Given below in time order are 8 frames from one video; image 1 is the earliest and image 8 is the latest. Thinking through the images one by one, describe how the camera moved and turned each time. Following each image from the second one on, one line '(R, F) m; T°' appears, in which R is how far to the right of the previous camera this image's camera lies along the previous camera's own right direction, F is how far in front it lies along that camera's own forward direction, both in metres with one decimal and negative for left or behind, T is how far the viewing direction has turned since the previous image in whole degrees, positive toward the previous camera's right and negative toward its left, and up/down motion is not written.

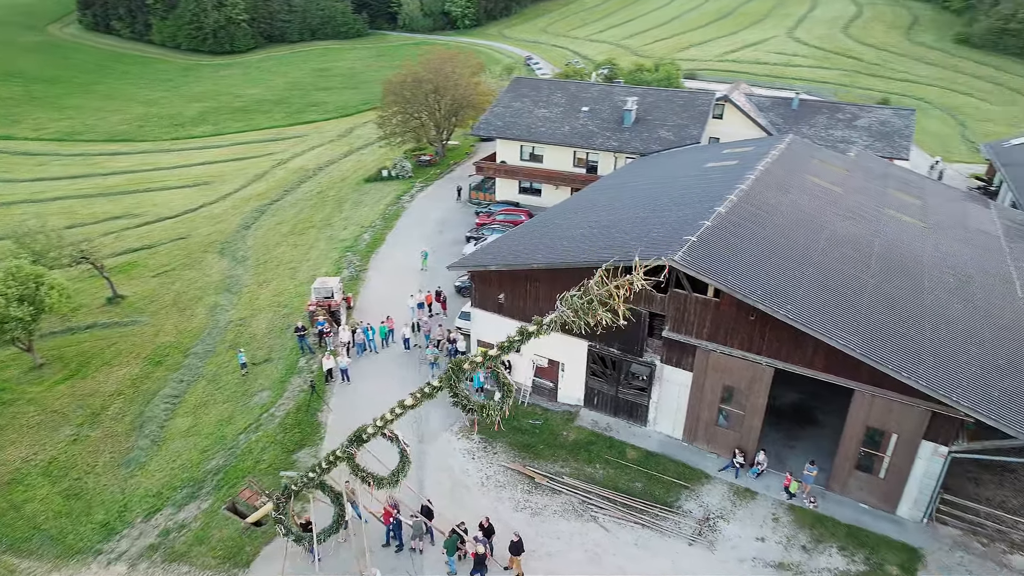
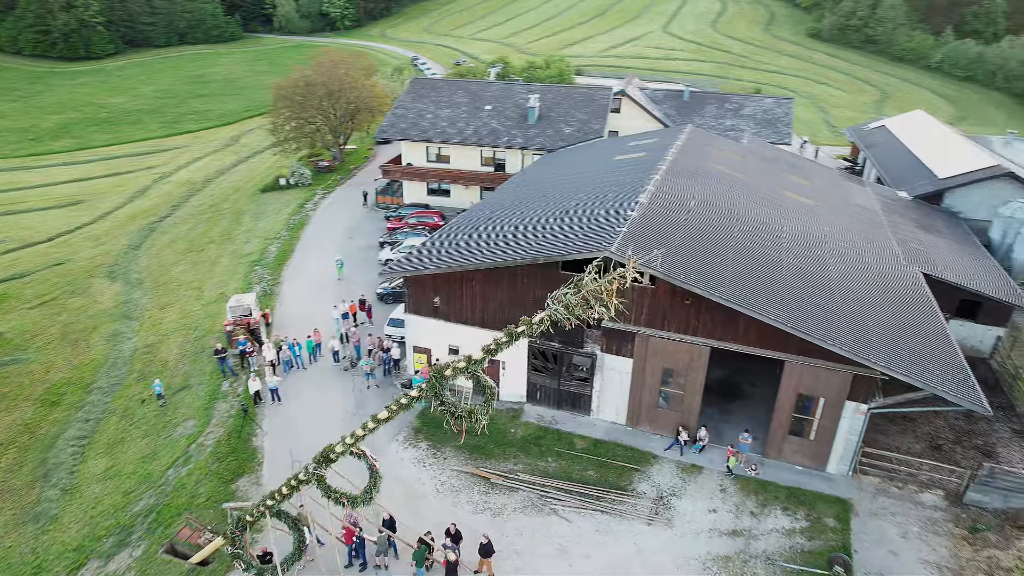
(-1.5, +0.1) m; +9°
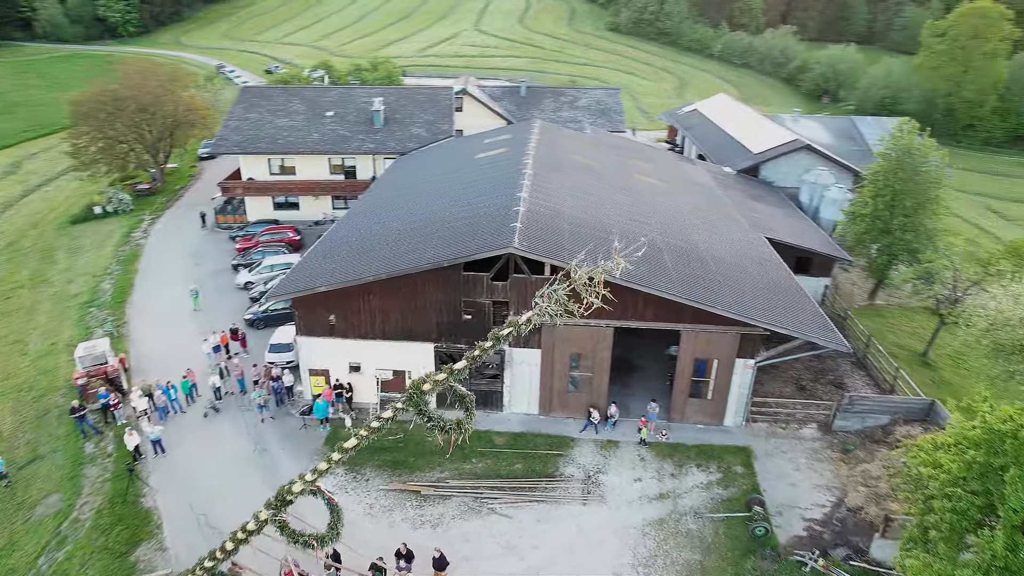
(-2.4, +0.4) m; +15°
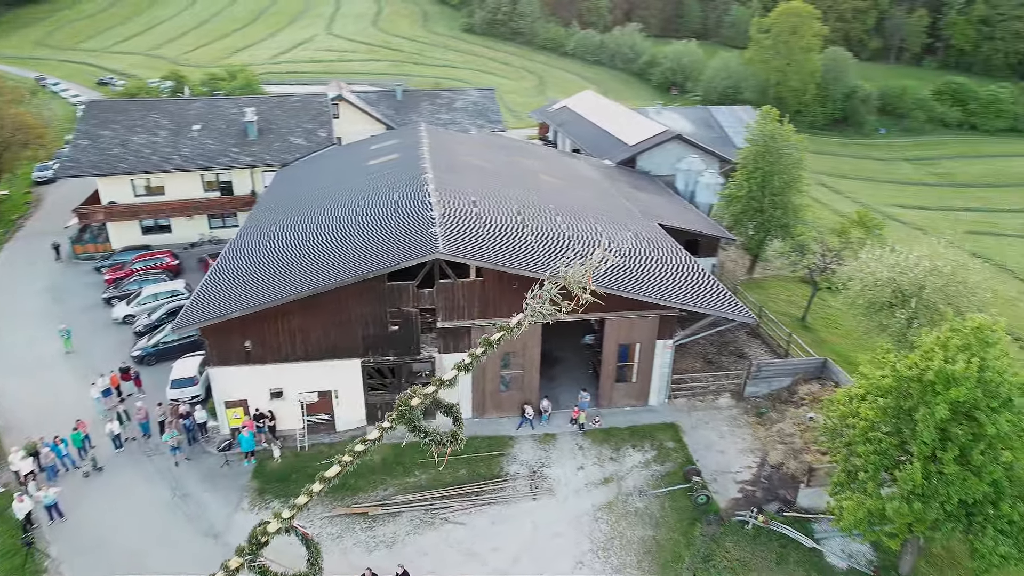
(-1.9, +0.2) m; +11°
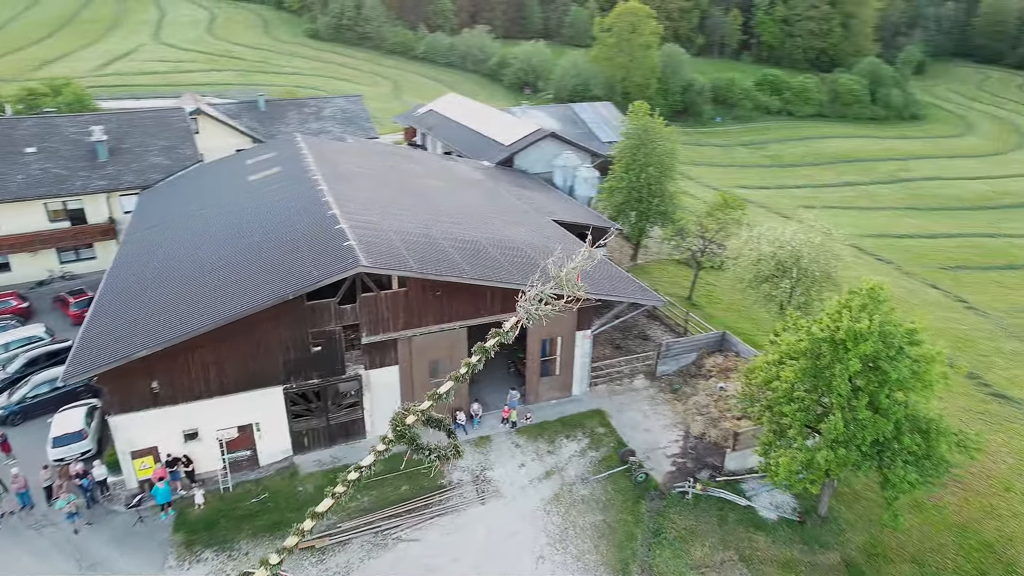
(-2.0, +0.2) m; +12°
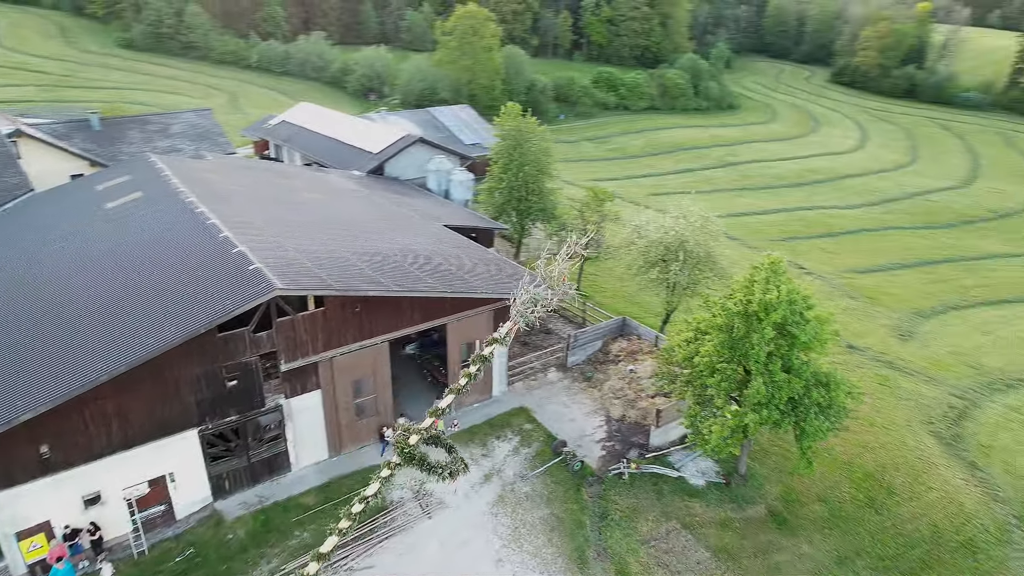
(-2.2, +0.2) m; +13°
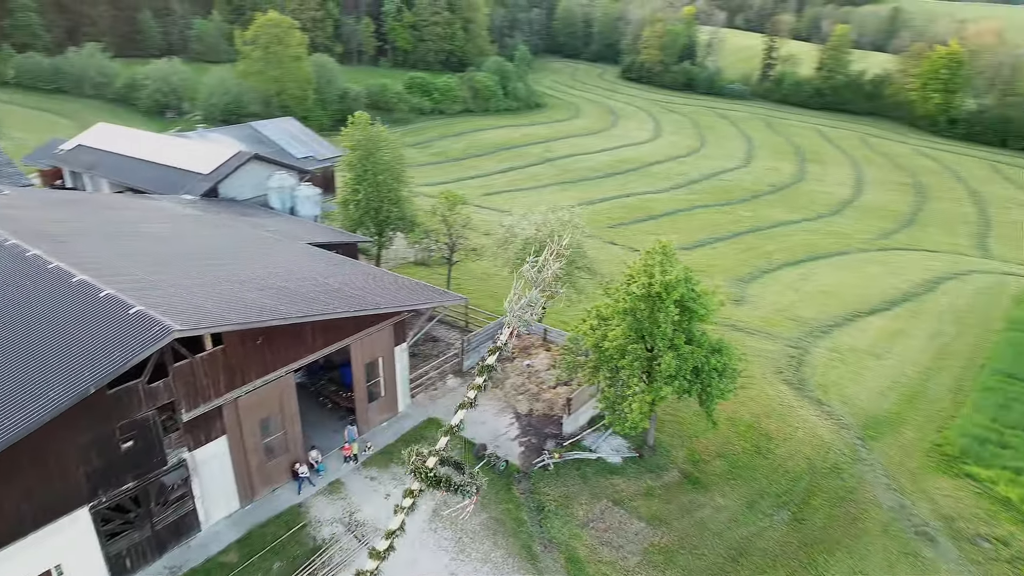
(-2.6, +0.3) m; +16°
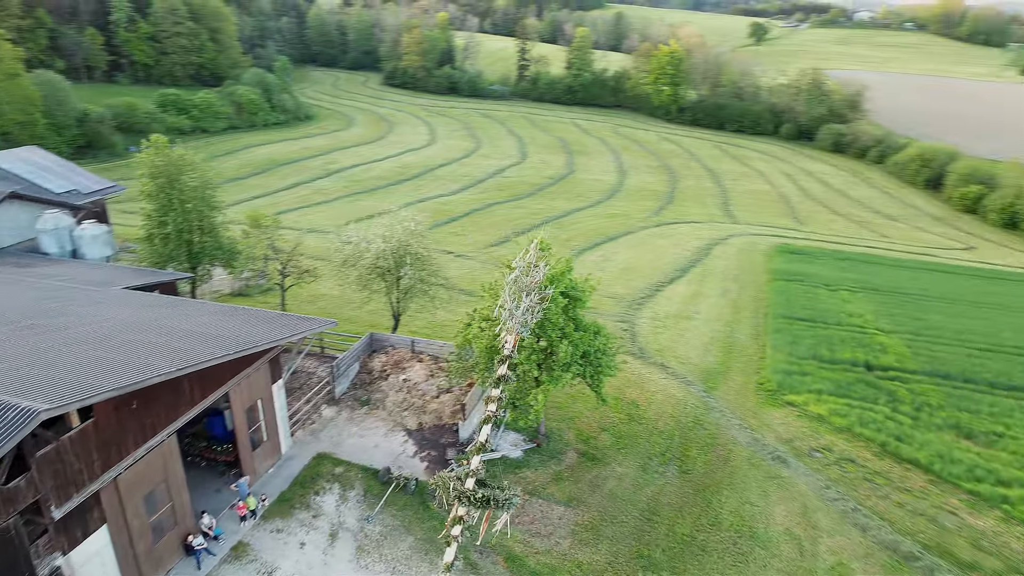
(-3.2, +0.5) m; +19°
